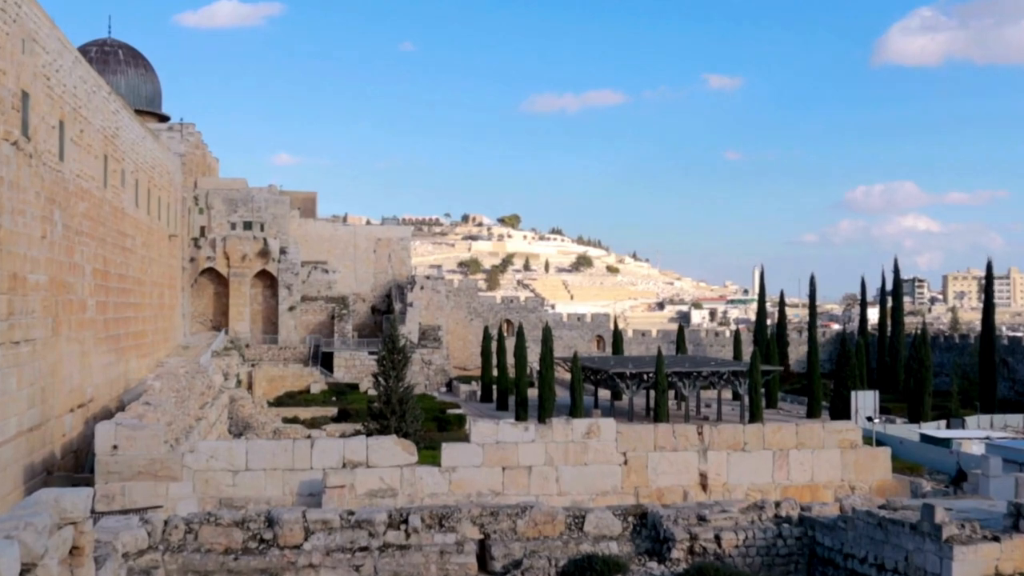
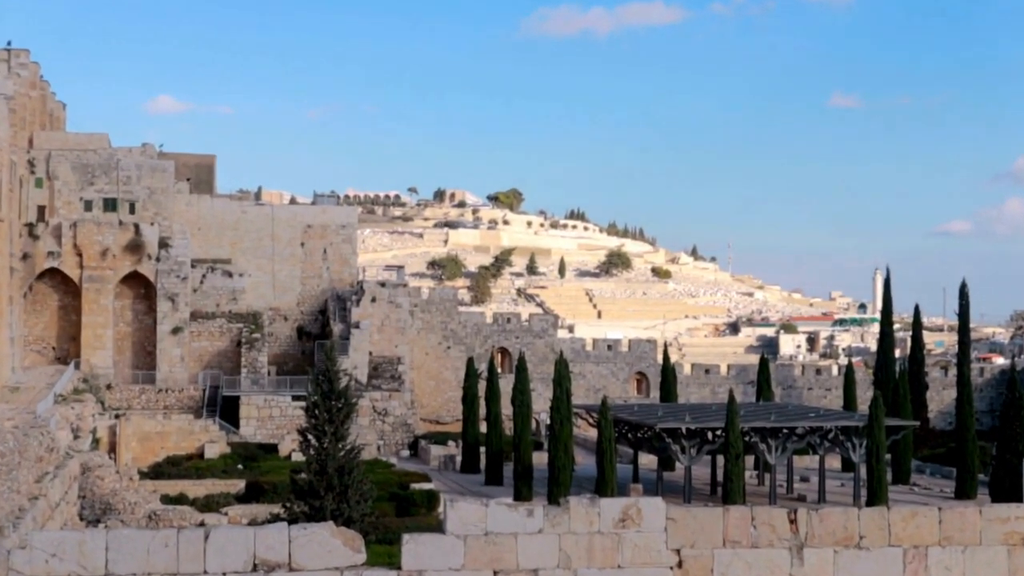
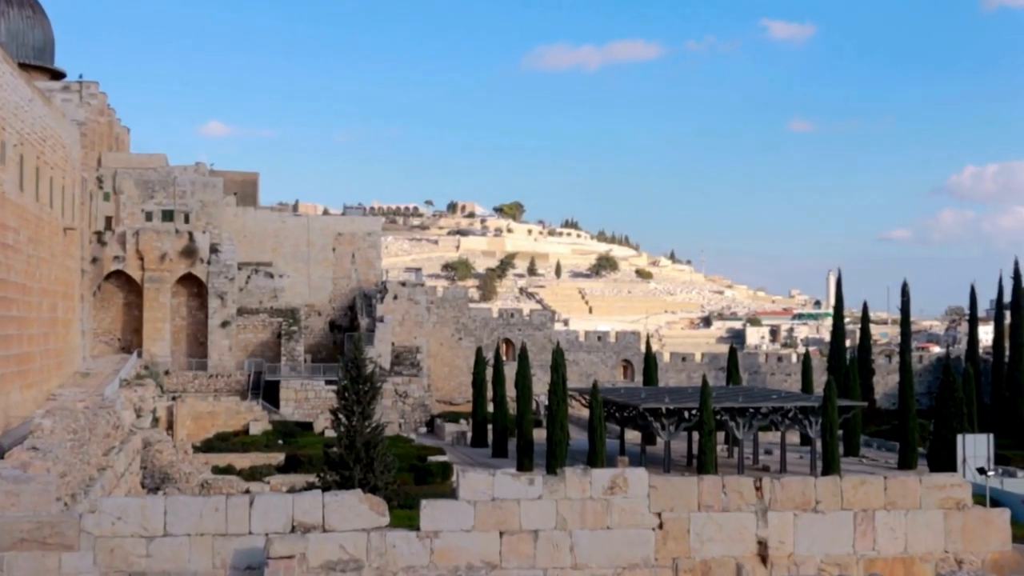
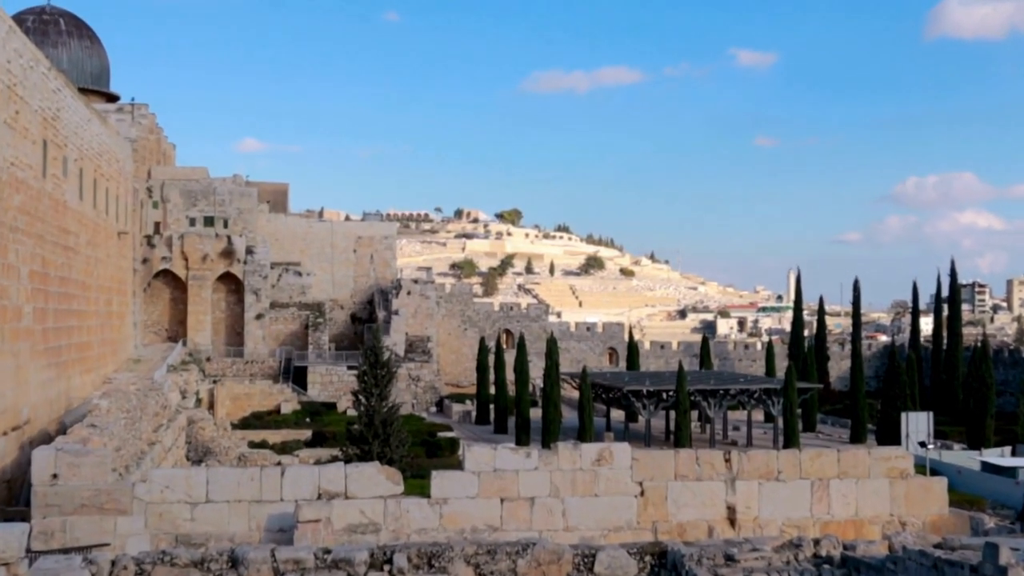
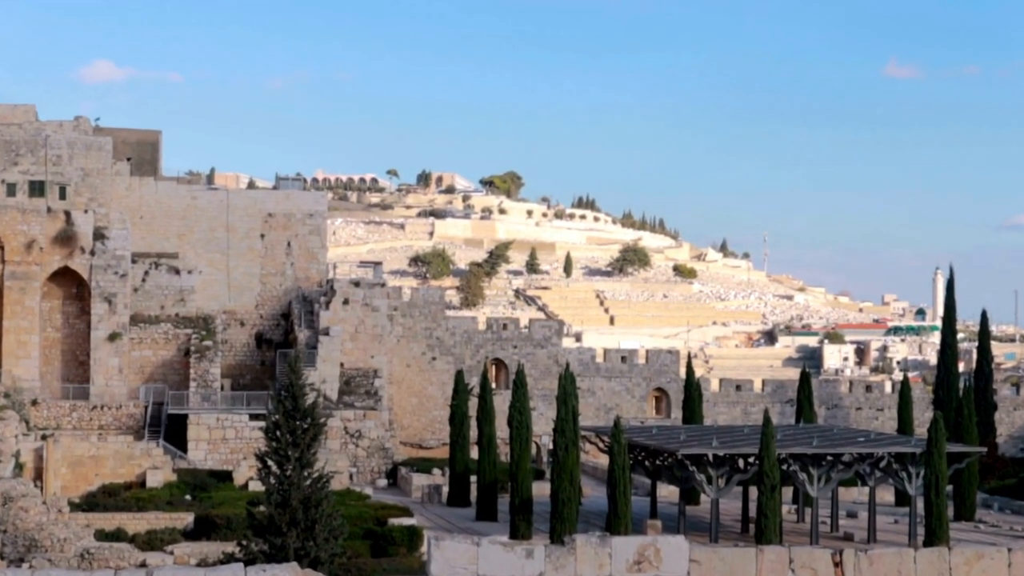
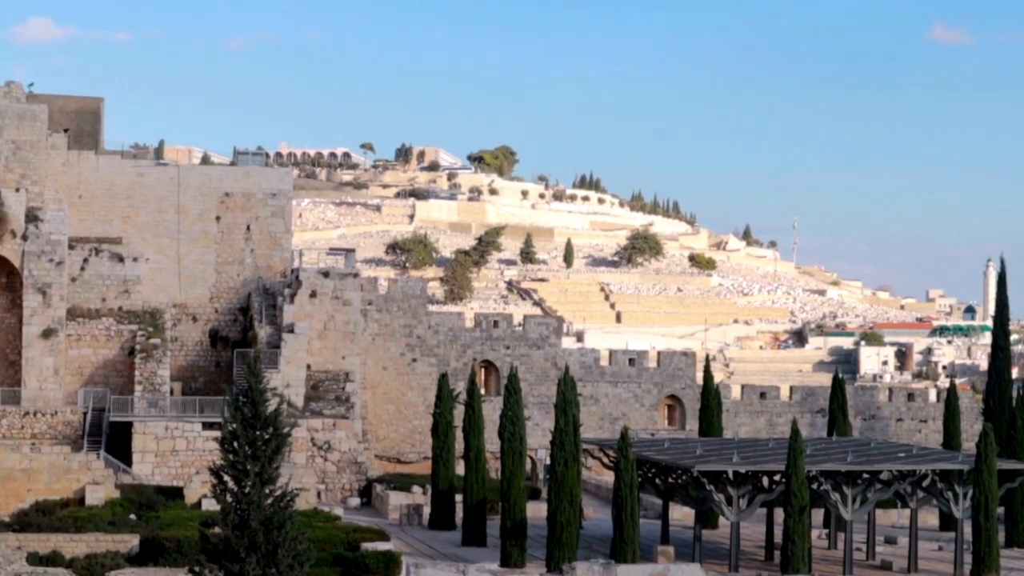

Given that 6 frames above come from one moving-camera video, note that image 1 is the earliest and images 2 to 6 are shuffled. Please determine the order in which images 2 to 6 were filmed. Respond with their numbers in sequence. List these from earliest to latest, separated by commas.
4, 3, 2, 5, 6
